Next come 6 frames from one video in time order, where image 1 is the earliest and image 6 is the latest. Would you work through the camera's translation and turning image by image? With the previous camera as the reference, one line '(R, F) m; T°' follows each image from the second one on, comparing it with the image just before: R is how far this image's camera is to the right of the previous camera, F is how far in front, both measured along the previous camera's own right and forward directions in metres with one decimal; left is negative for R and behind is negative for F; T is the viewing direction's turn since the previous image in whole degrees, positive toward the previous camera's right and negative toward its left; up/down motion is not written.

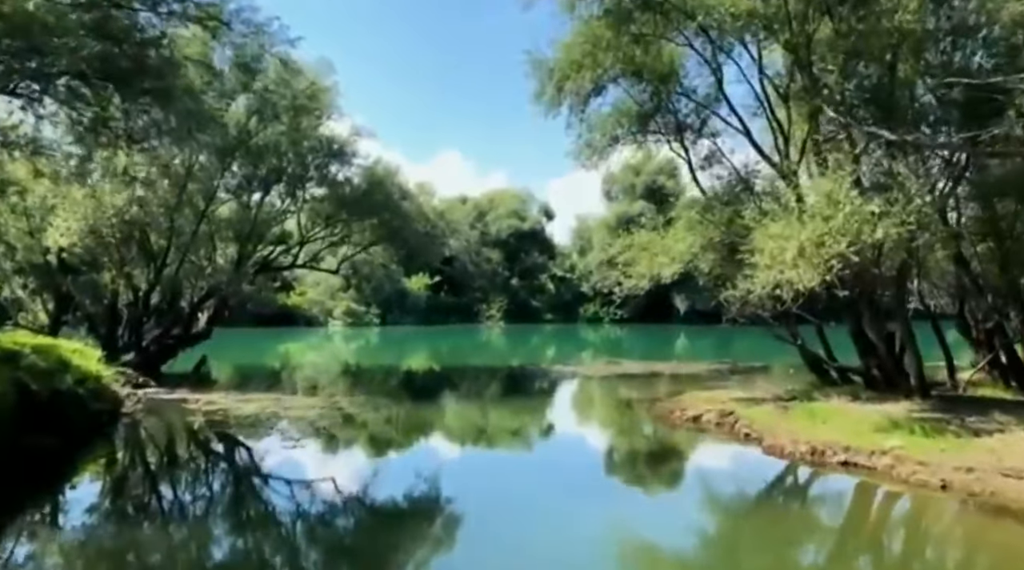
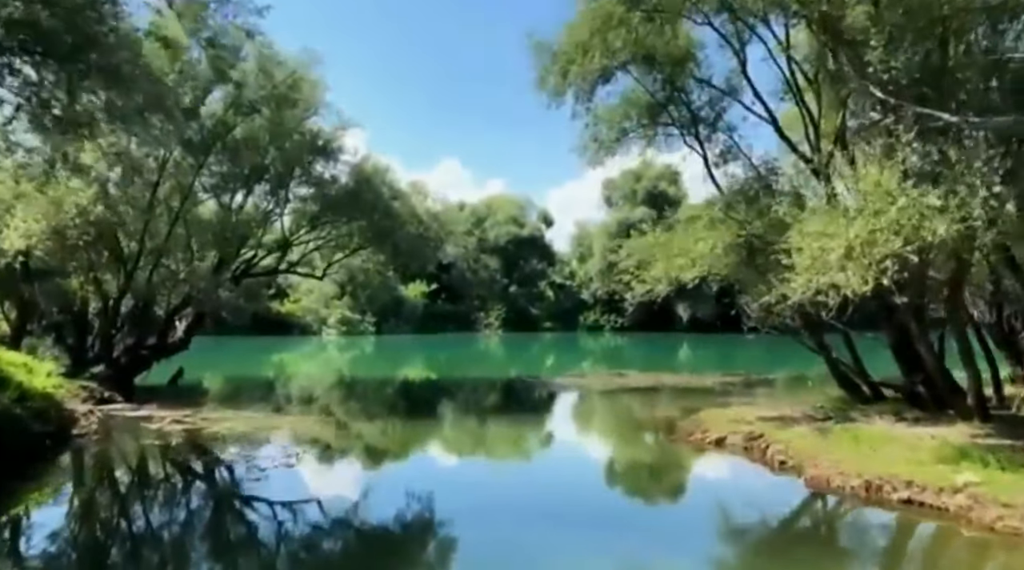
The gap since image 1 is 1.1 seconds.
(0.0, +2.0) m; 0°
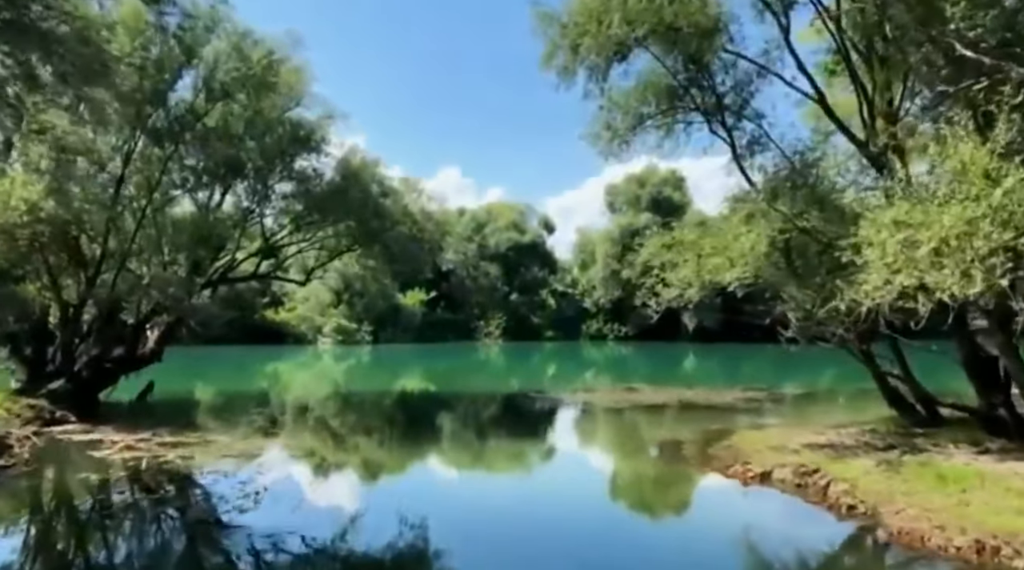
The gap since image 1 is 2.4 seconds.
(-0.1, +2.5) m; 0°
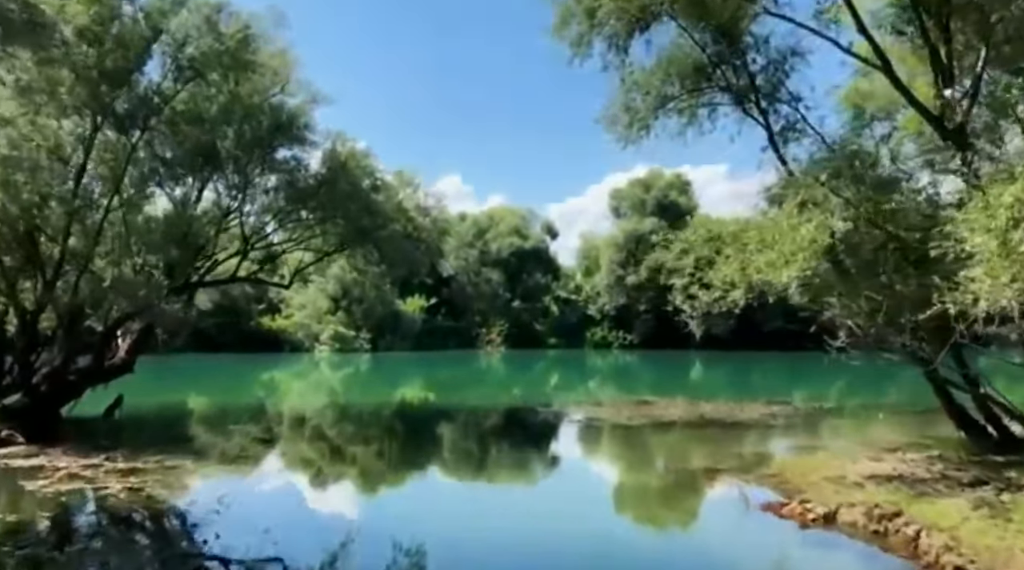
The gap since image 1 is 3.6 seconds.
(-0.1, +2.4) m; 0°
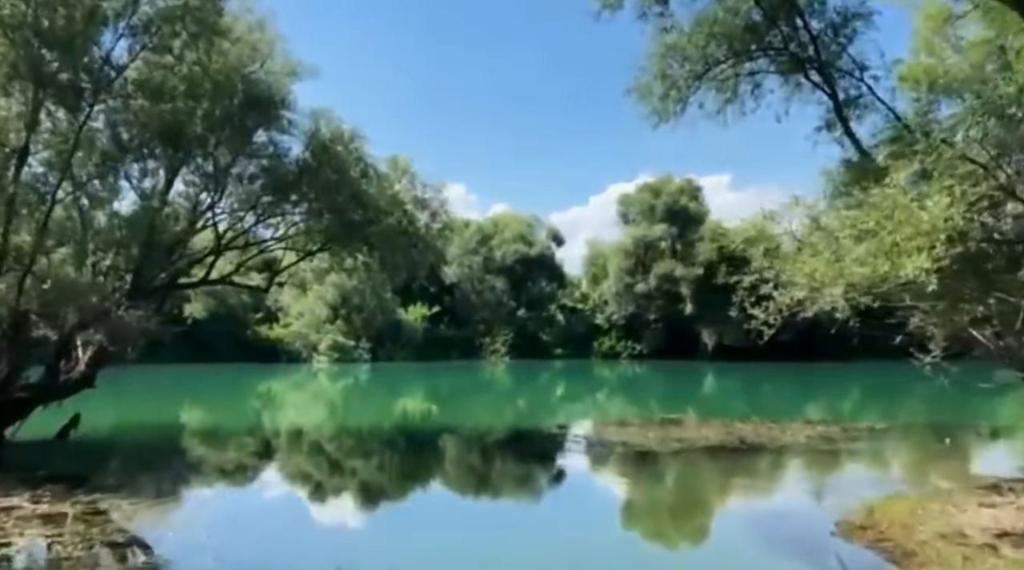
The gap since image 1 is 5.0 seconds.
(-0.2, +2.9) m; 0°
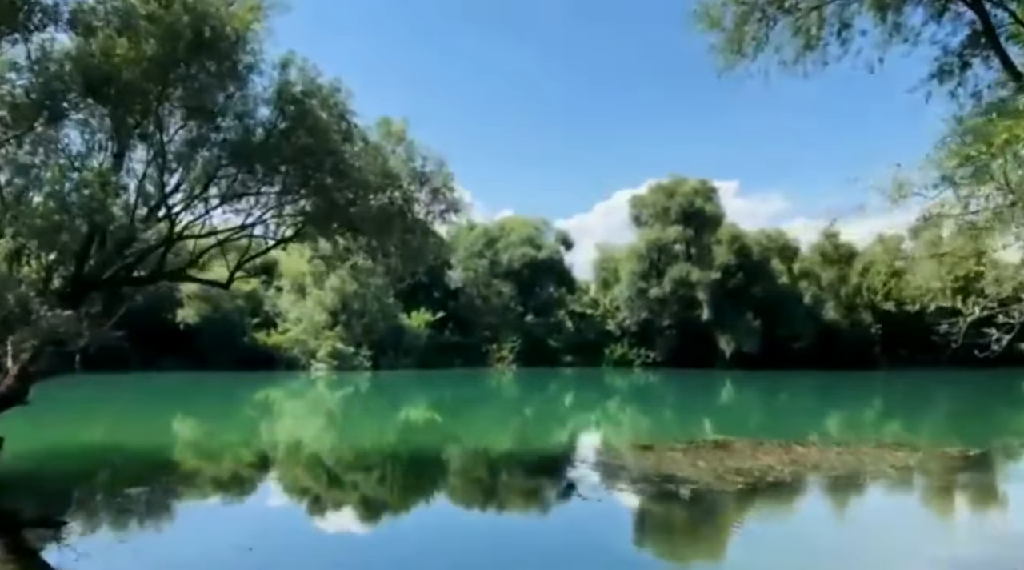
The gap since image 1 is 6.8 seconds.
(-0.3, +3.8) m; 0°
